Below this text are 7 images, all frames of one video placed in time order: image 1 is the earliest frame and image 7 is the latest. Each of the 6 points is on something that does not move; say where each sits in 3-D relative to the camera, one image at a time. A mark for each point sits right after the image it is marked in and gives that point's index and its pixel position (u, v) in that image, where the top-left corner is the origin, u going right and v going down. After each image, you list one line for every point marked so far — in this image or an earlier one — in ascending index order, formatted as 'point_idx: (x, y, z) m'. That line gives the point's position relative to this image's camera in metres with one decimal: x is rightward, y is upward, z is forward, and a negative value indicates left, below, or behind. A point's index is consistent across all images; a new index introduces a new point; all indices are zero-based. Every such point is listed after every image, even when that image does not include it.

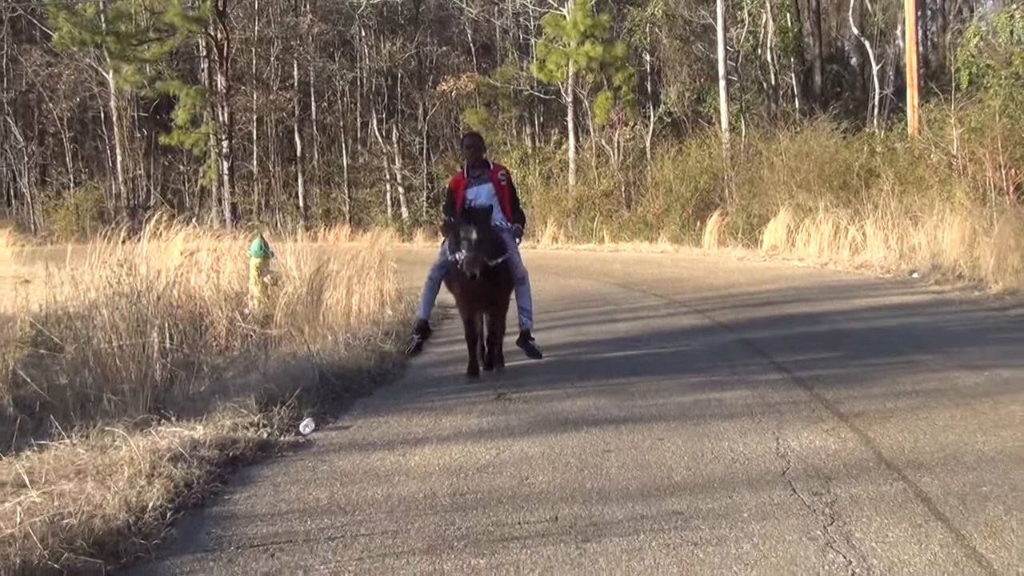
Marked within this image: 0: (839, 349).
0: (+1.5, -0.3, +8.3) m
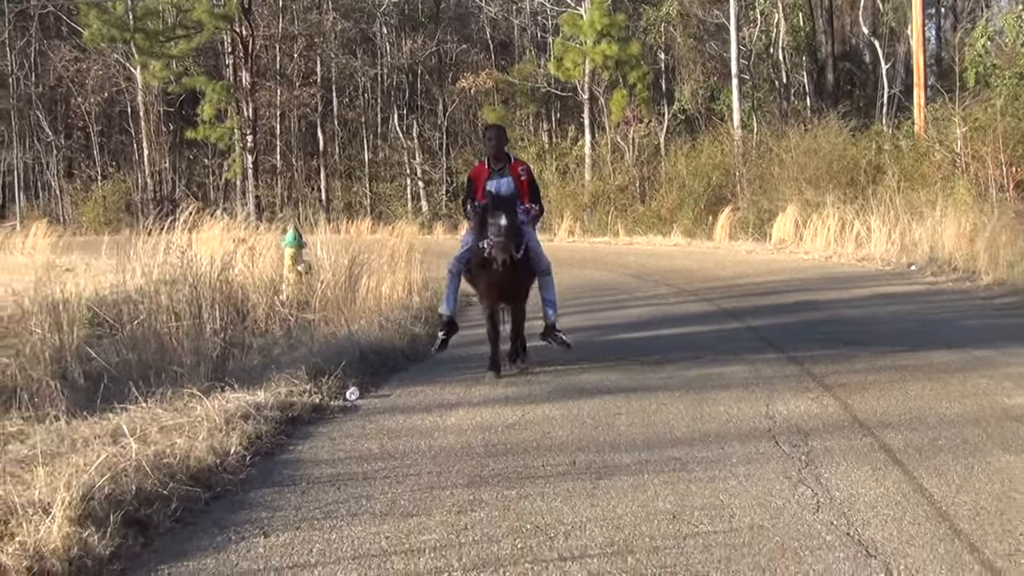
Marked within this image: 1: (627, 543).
0: (+1.6, -0.2, +9.1) m
1: (+0.2, -0.5, +3.7) m
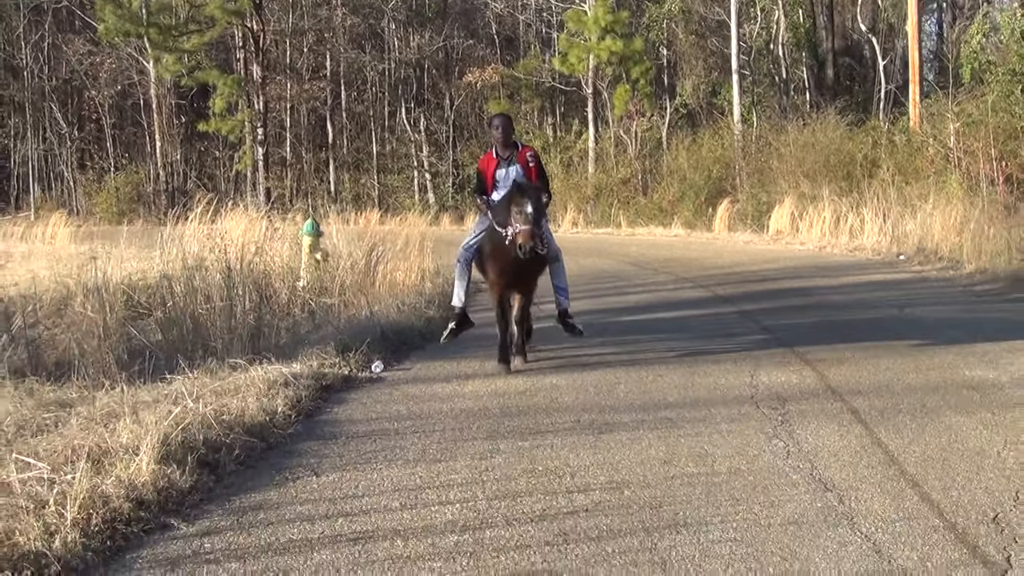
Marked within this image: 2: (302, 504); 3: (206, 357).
0: (+1.6, -0.1, +9.8) m
1: (+0.3, -0.4, +4.4) m
2: (-0.5, -0.5, +4.2) m
3: (-1.3, -0.3, +7.7) m
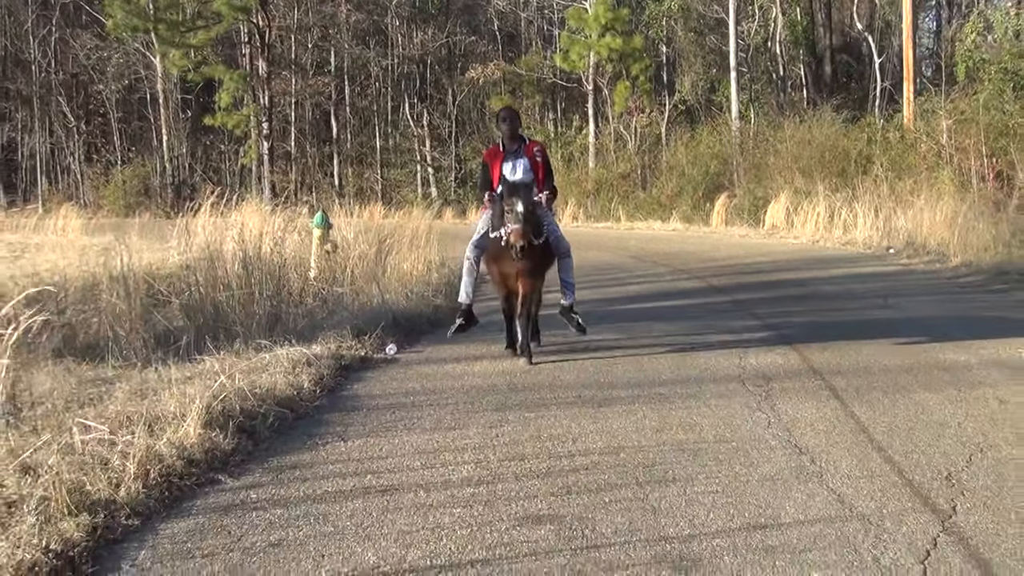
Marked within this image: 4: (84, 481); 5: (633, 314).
0: (+1.6, -0.1, +10.3) m
1: (+0.3, -0.4, +4.9) m
2: (-0.4, -0.4, +4.7) m
3: (-1.3, -0.2, +8.2) m
4: (-0.9, -0.4, +4.1) m
5: (+0.6, -0.1, +9.9) m
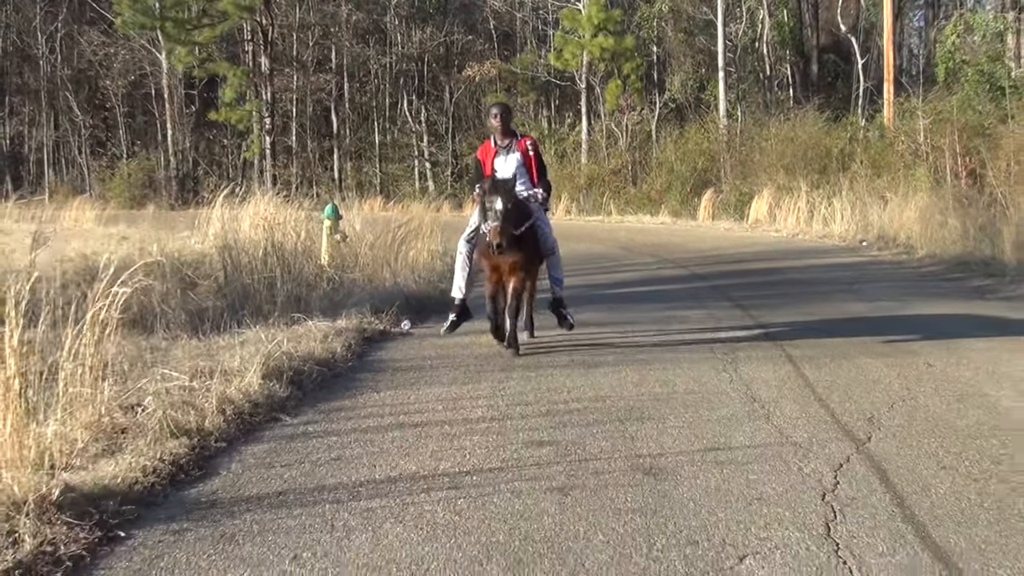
0: (+1.6, 0.0, +11.3) m
1: (+0.3, -0.3, +5.9) m
2: (-0.4, -0.4, +5.7) m
3: (-1.3, -0.1, +9.3) m
4: (-0.9, -0.4, +5.1) m
5: (+0.6, -0.1, +11.0) m
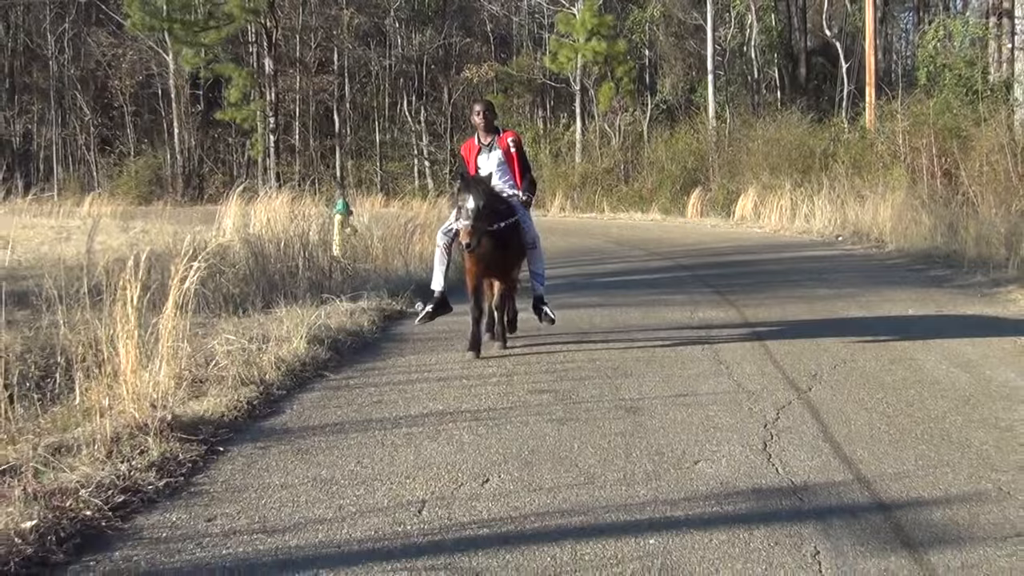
0: (+1.6, +0.1, +12.4) m
1: (+0.3, -0.3, +7.1) m
2: (-0.4, -0.3, +6.8) m
3: (-1.2, -0.1, +10.4) m
4: (-0.9, -0.3, +6.2) m
5: (+0.6, 0.0, +12.1) m
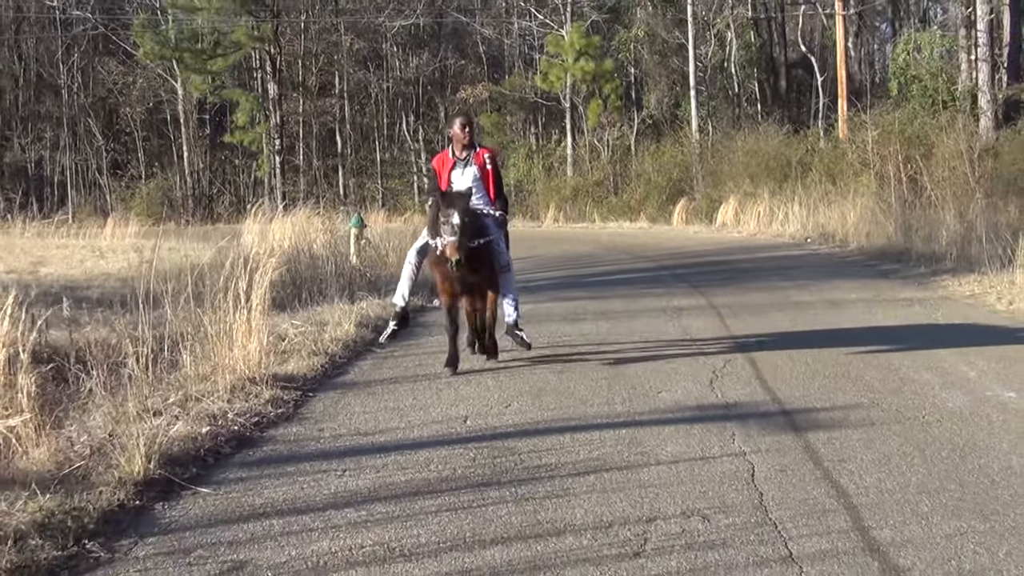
0: (+1.6, +0.1, +14.2) m
1: (+0.4, -0.2, +8.8) m
2: (-0.4, -0.3, +8.5) m
3: (-1.2, -0.1, +12.1) m
4: (-0.9, -0.2, +7.9) m
5: (+0.7, 0.0, +13.8) m
